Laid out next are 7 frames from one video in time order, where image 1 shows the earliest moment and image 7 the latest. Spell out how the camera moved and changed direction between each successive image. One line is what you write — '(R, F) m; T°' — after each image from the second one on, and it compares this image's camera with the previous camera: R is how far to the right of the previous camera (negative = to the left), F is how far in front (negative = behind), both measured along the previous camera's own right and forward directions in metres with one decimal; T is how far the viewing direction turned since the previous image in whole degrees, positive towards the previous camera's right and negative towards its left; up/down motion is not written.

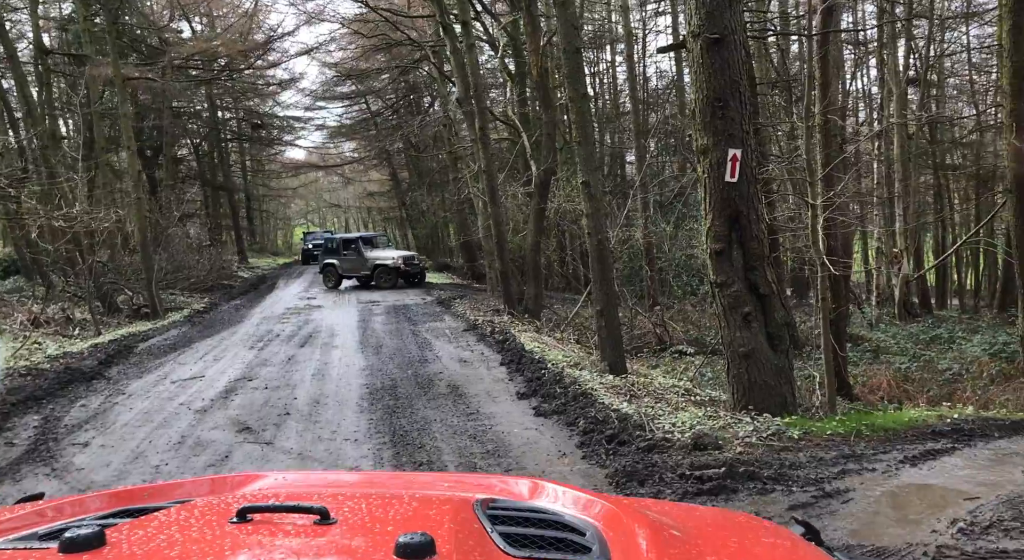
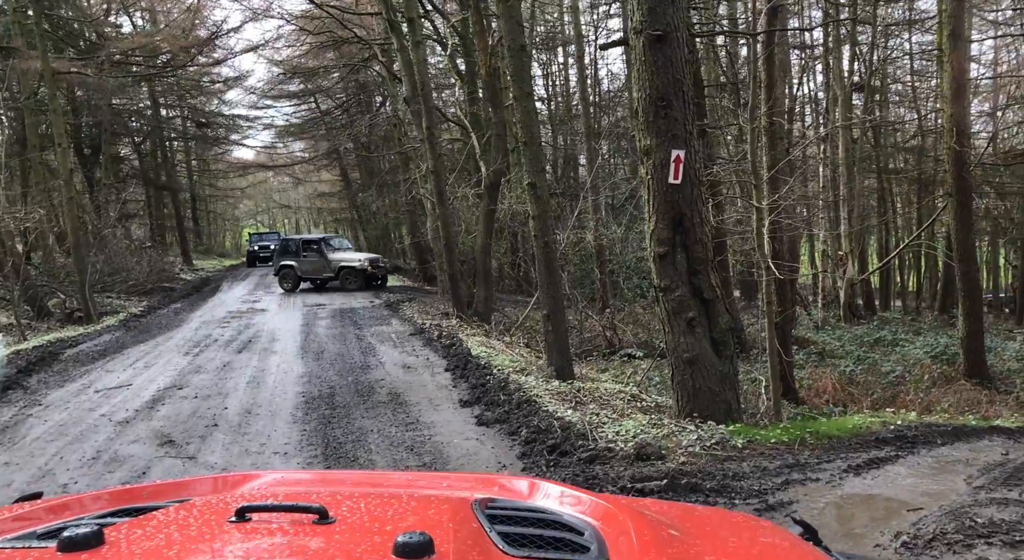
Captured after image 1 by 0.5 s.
(+0.1, +0.2) m; +3°
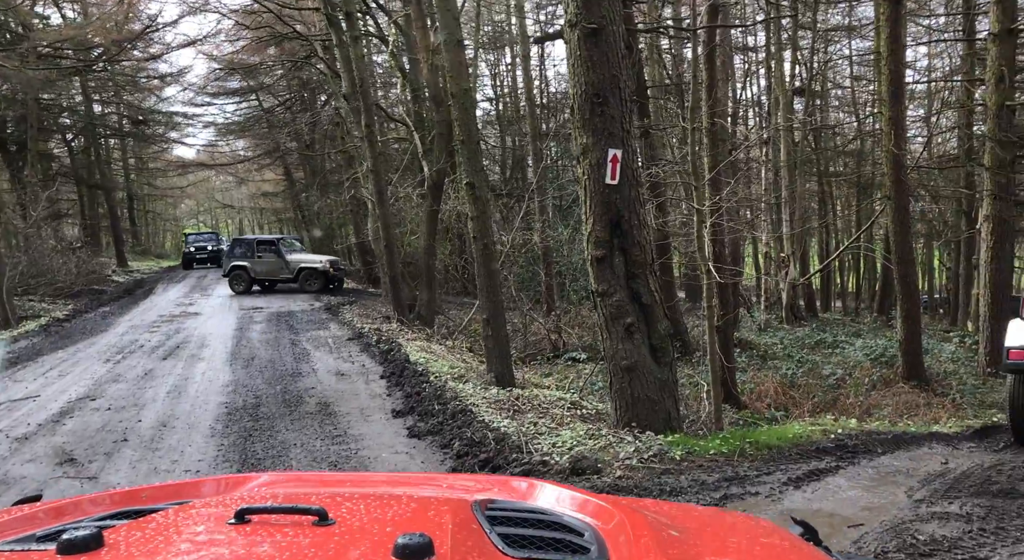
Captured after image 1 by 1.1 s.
(+0.1, +0.3) m; +3°
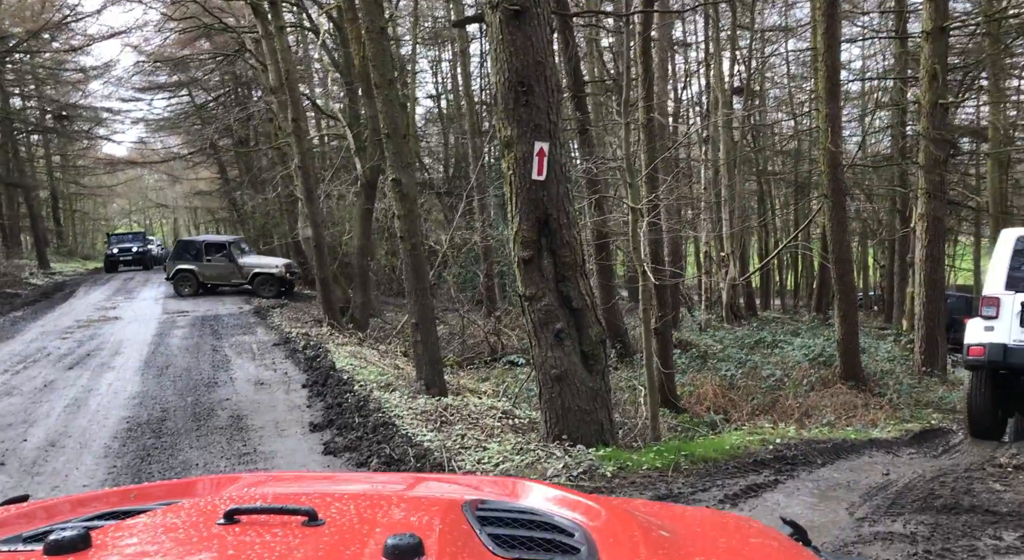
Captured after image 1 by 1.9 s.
(+0.2, +0.5) m; +3°
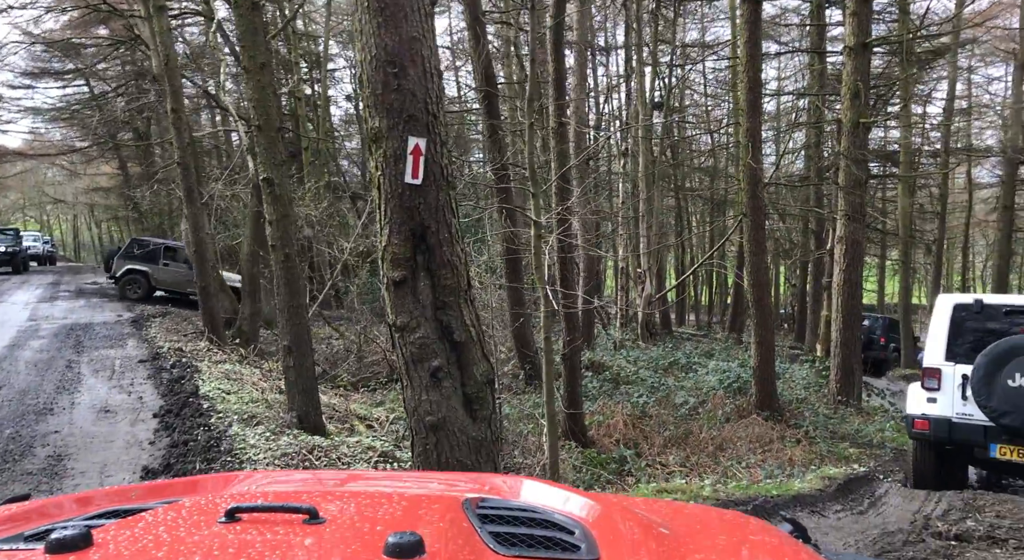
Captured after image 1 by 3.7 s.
(+0.3, +1.3) m; +5°
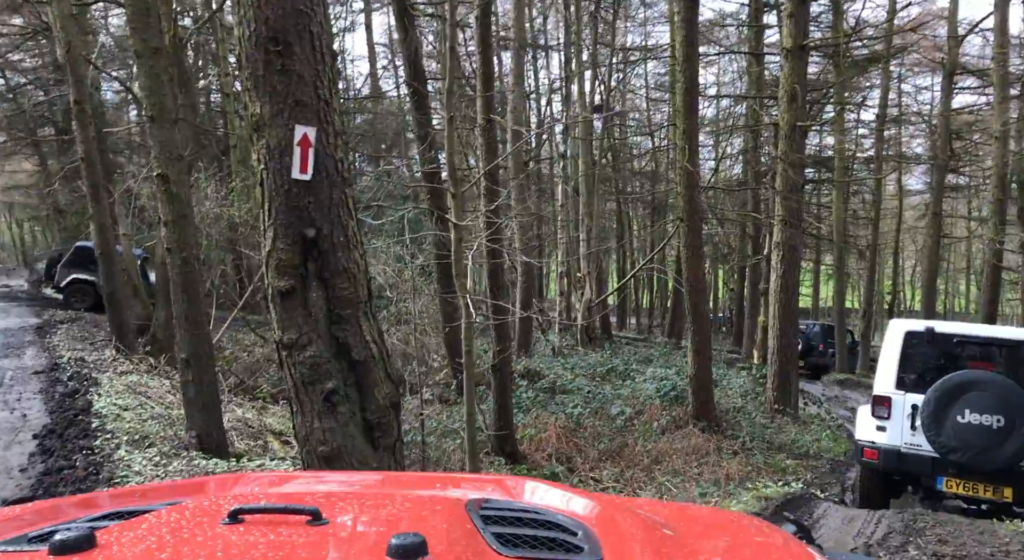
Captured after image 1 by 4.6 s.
(+0.2, +0.7) m; +3°
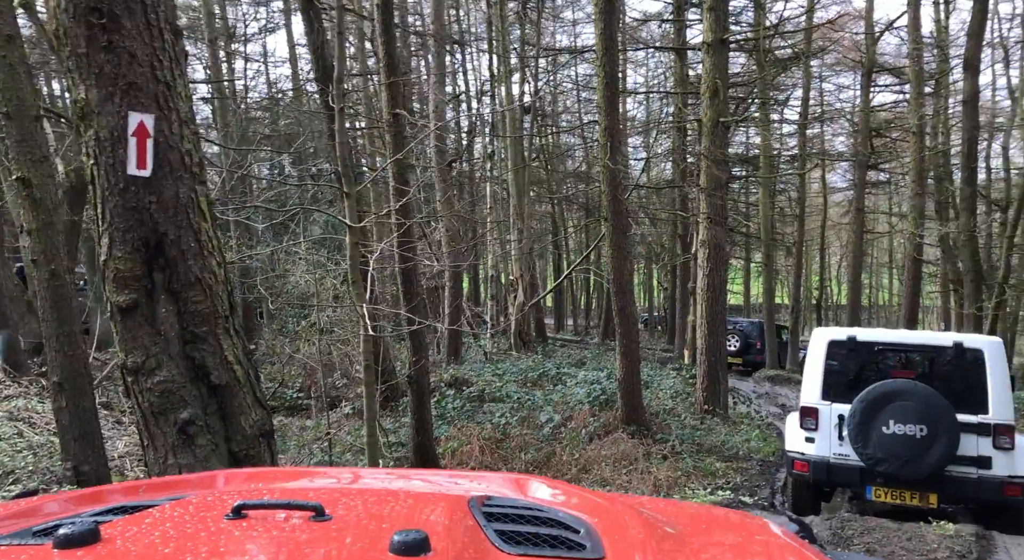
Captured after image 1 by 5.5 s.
(+0.2, +0.6) m; +4°
